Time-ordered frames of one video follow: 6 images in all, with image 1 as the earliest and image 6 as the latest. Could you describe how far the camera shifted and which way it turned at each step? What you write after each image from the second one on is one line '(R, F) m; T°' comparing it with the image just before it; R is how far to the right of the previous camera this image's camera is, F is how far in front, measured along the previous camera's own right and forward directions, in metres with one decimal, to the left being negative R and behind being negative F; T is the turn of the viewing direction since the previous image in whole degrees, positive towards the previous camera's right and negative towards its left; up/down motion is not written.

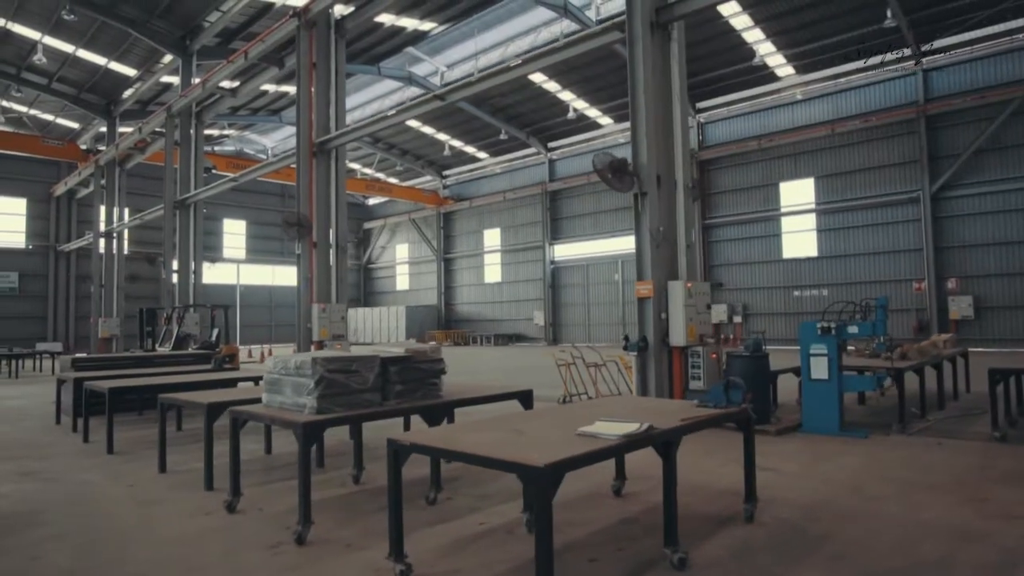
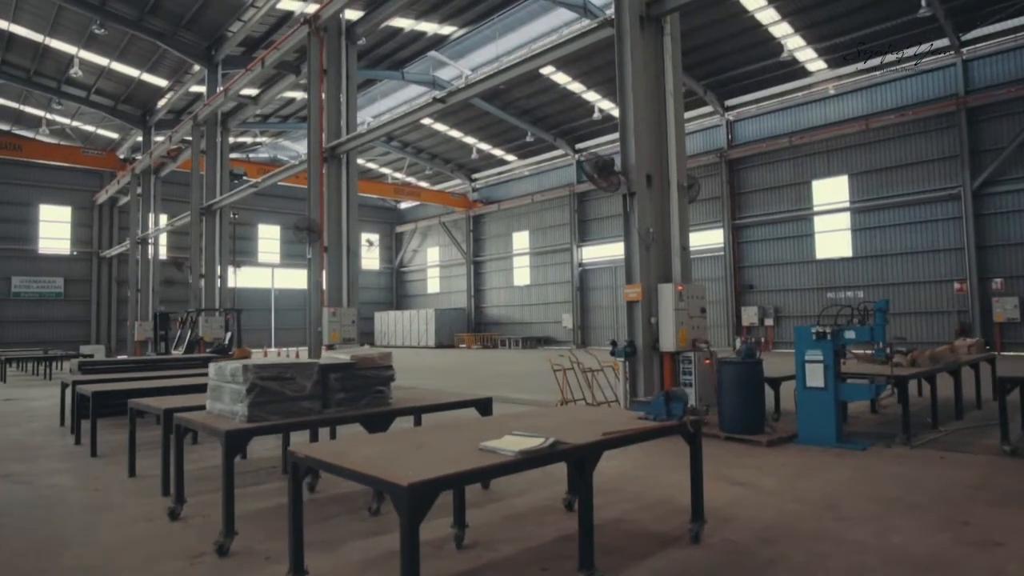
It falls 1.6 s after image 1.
(+0.5, +0.1) m; -4°
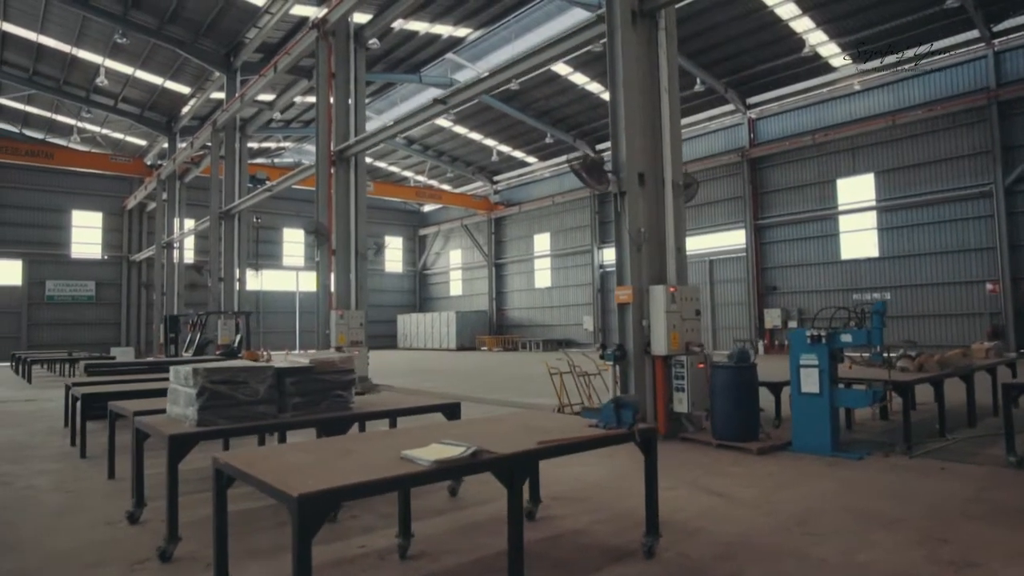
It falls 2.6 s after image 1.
(+0.3, +0.1) m; -3°
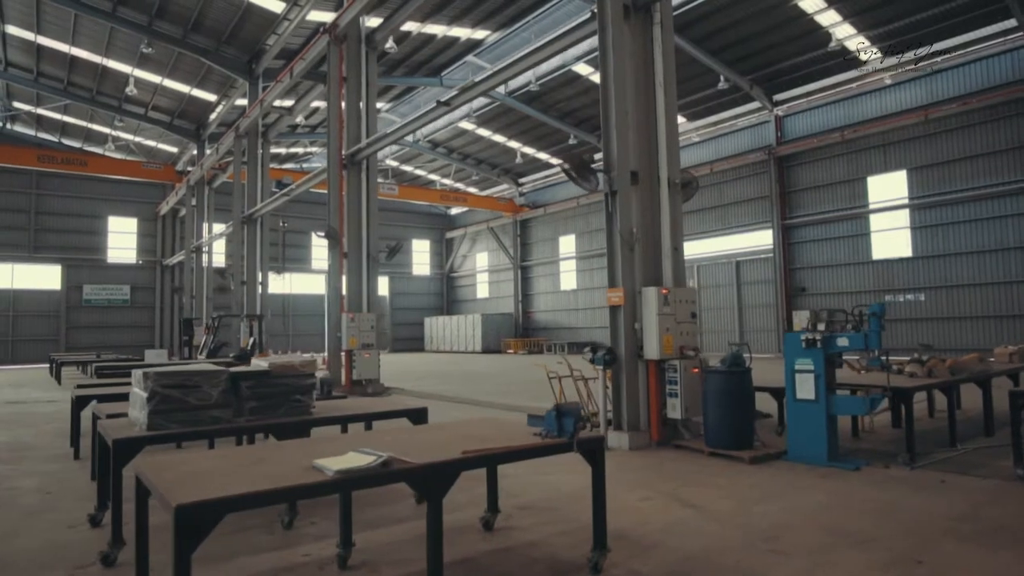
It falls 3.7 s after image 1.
(+0.4, +0.1) m; -3°
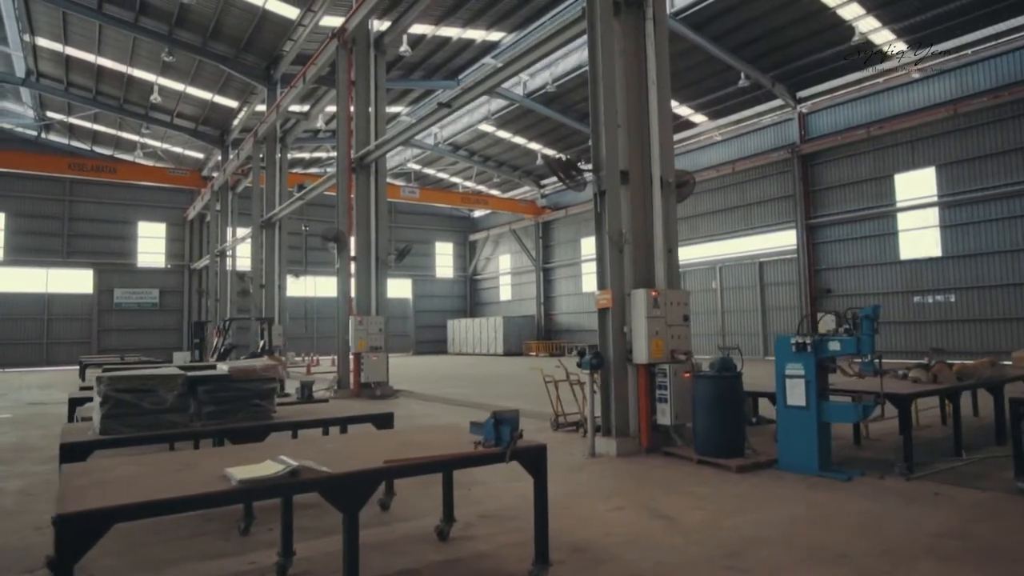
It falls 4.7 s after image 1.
(+0.3, +0.1) m; -3°
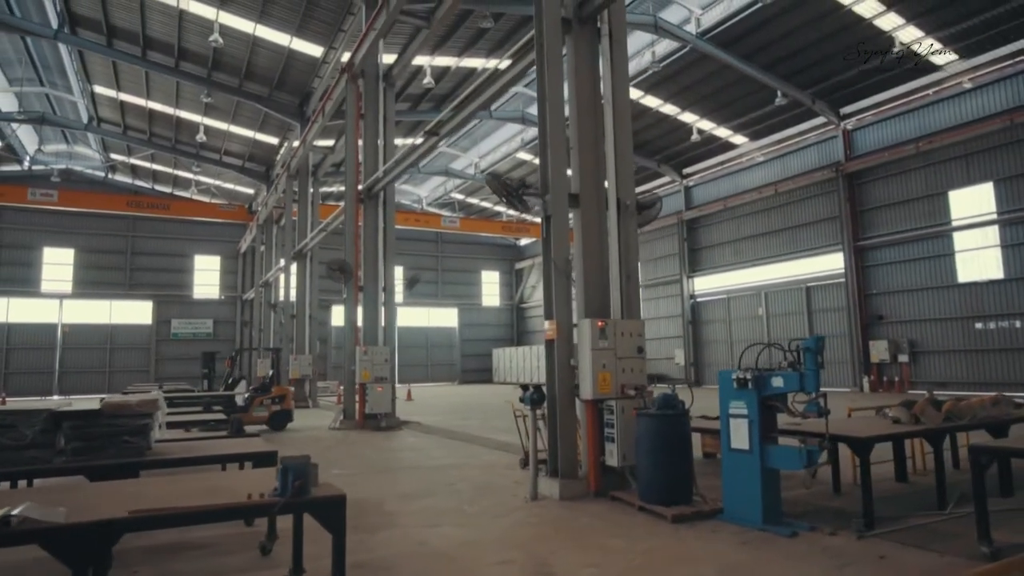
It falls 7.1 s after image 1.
(+0.9, +0.3) m; -6°
